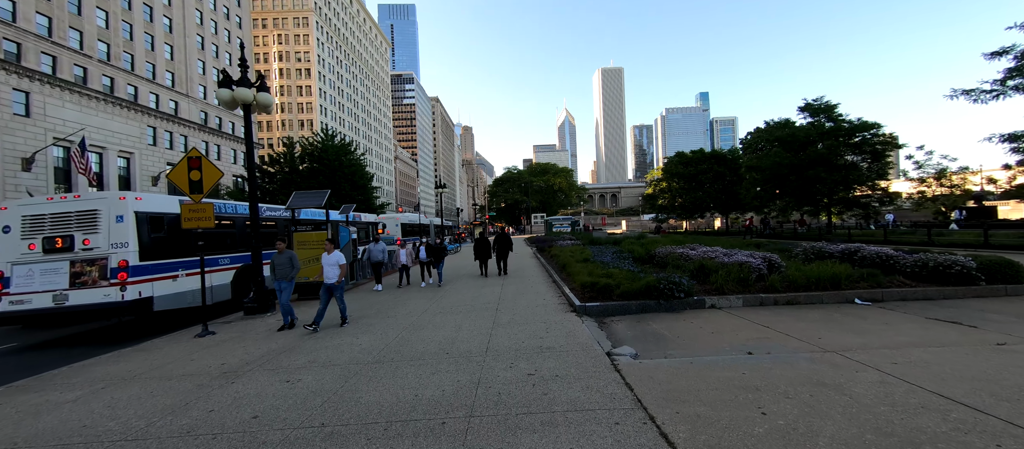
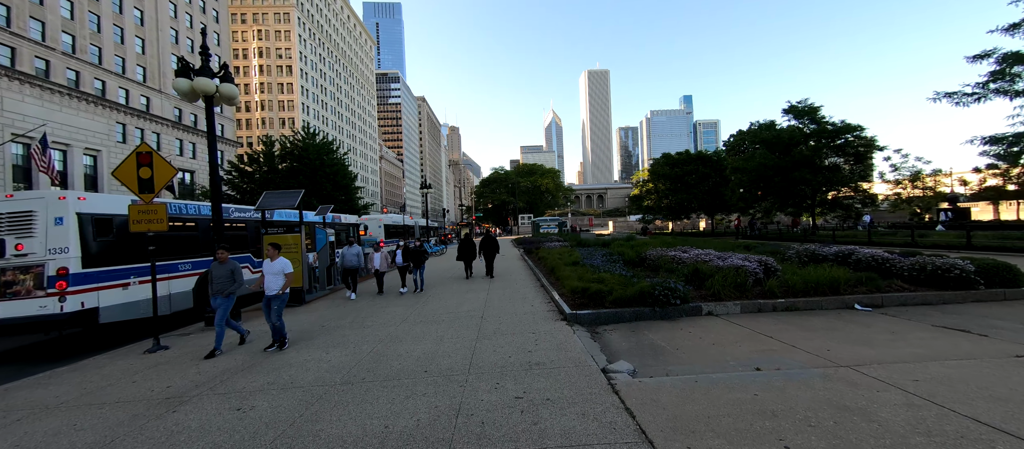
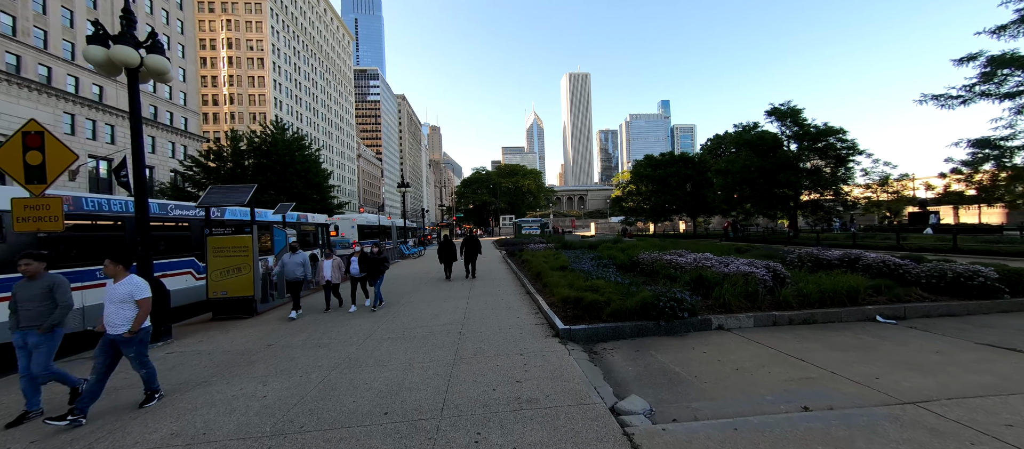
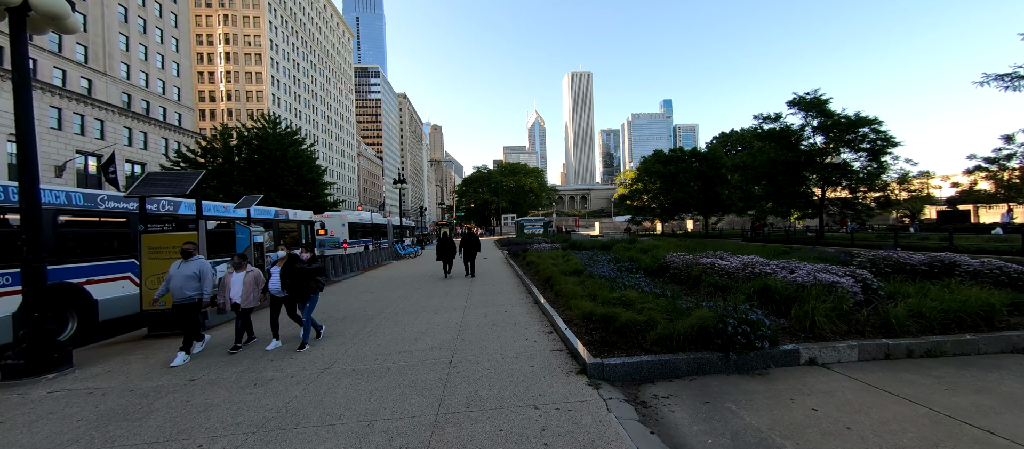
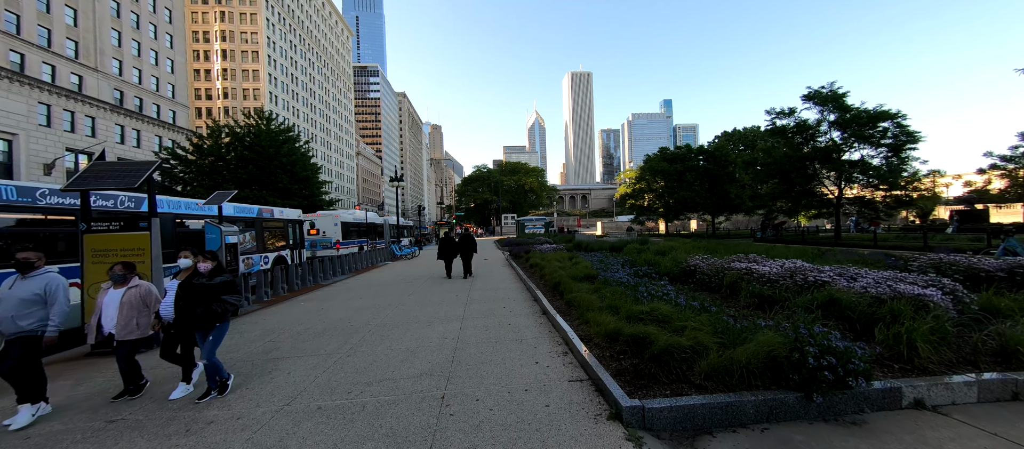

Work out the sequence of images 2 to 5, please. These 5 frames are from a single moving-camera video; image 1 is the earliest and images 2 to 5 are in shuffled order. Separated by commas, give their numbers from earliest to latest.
2, 3, 4, 5
